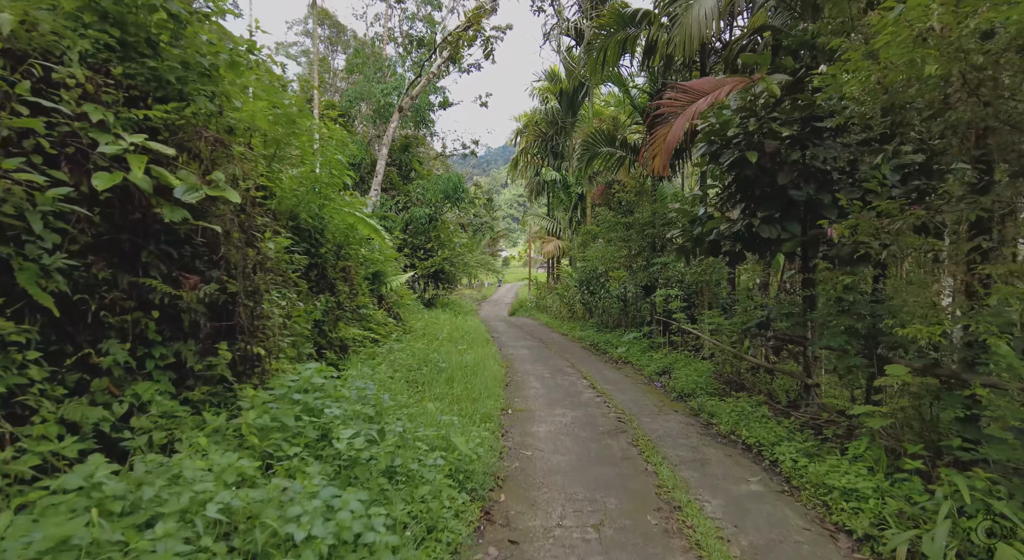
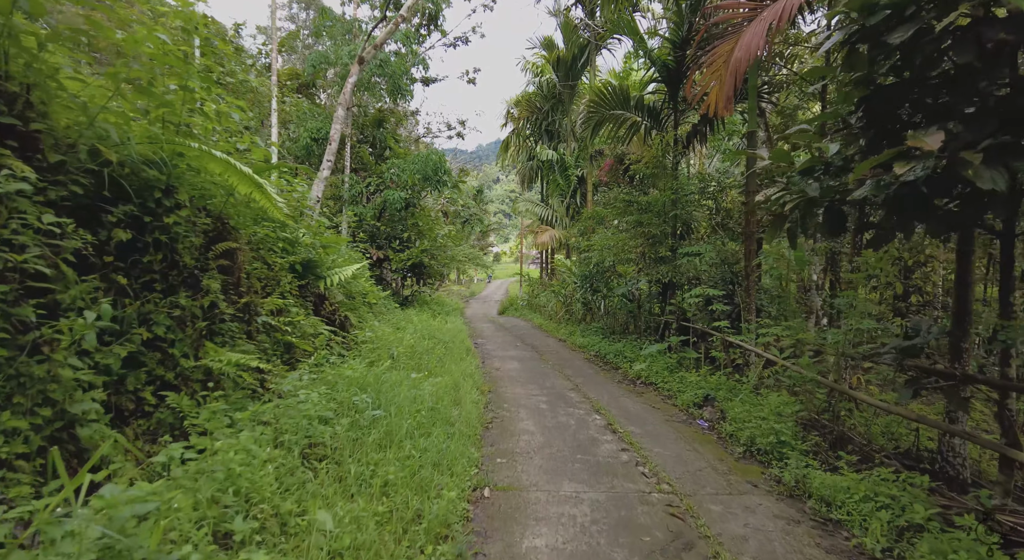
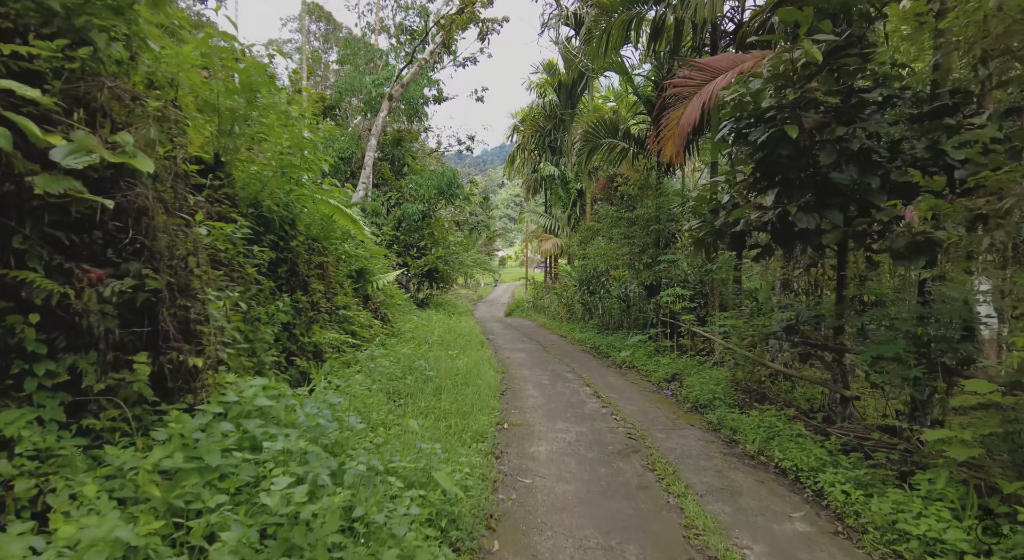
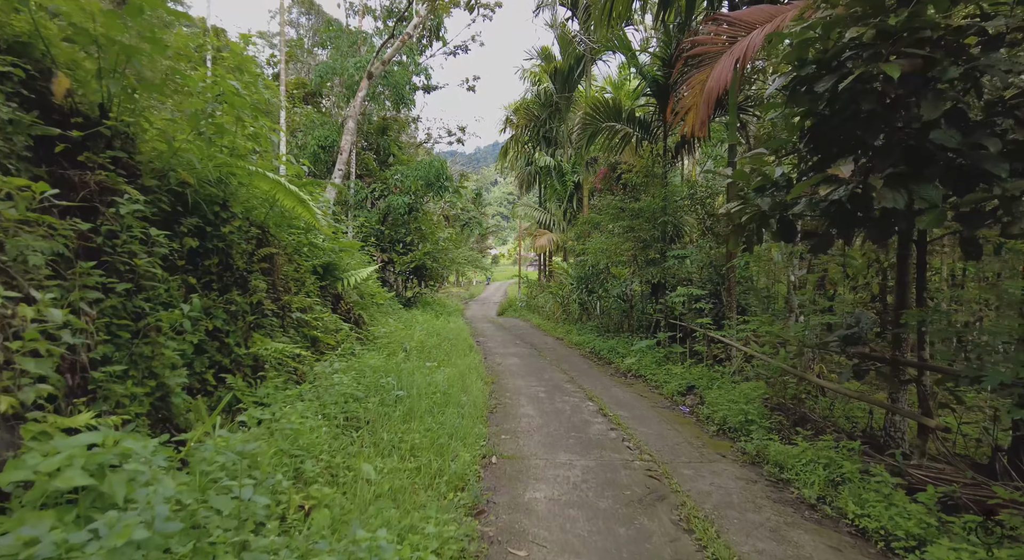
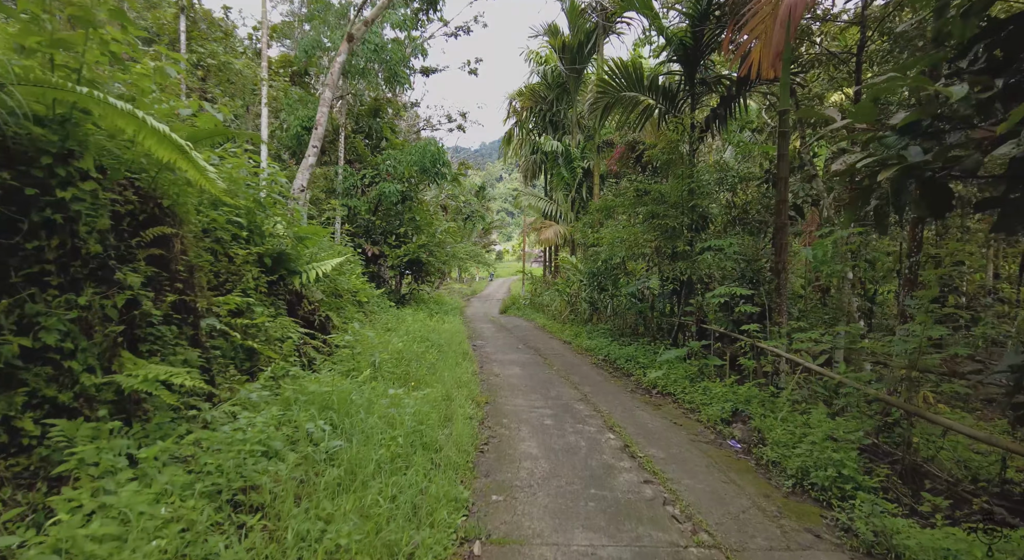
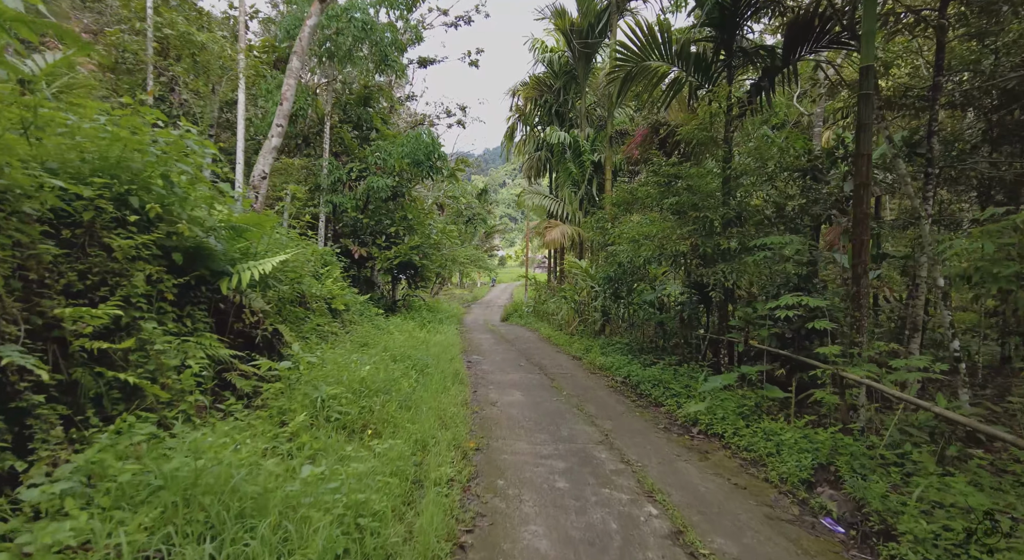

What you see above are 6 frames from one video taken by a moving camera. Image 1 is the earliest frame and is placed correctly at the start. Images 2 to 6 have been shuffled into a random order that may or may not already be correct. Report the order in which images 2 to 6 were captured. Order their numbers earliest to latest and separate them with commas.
3, 4, 2, 5, 6
